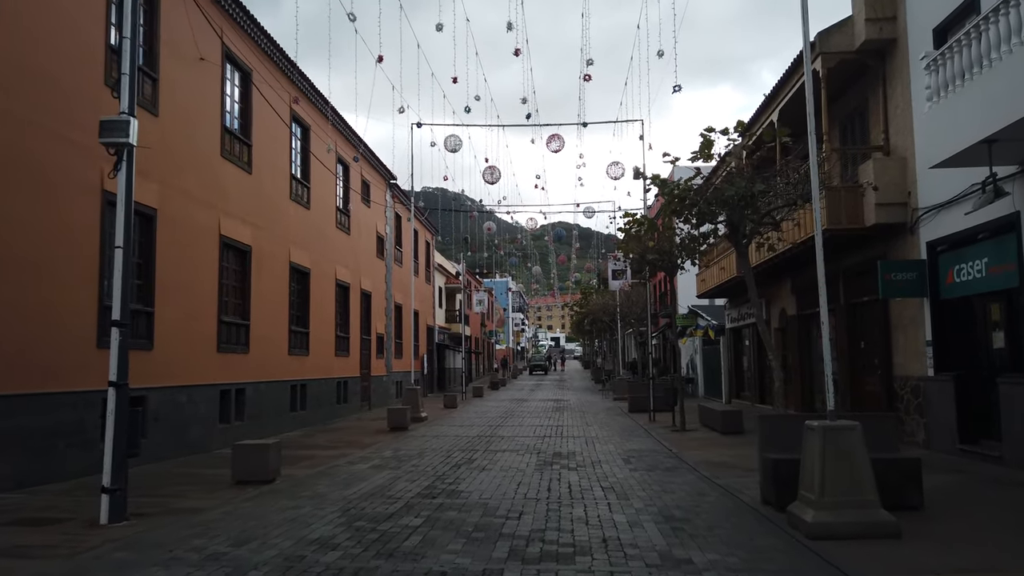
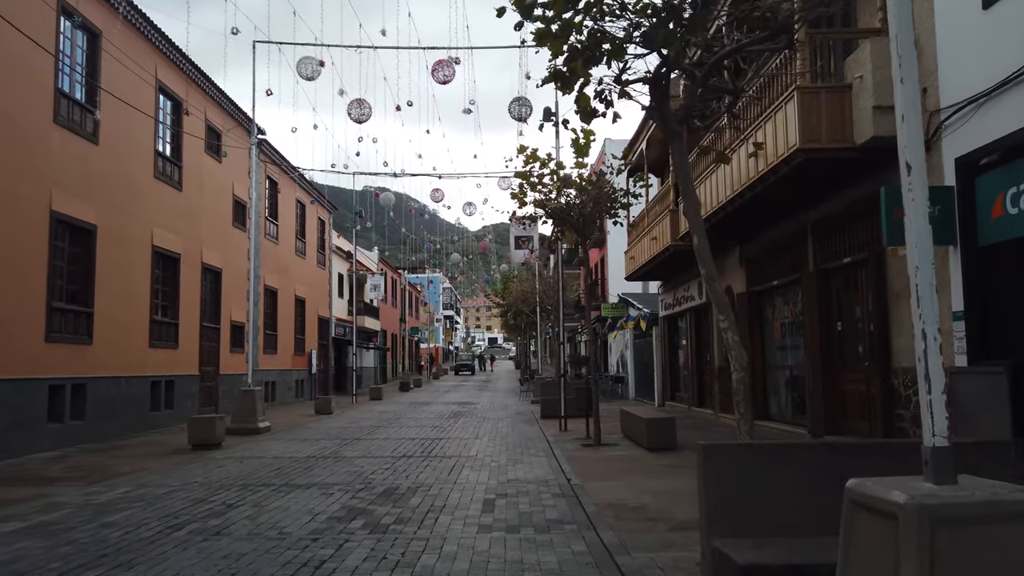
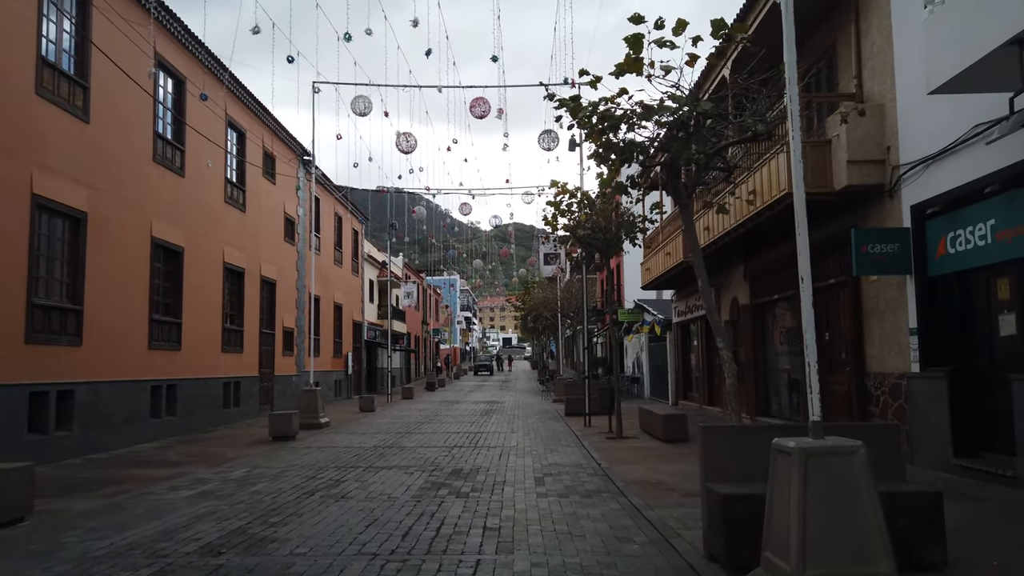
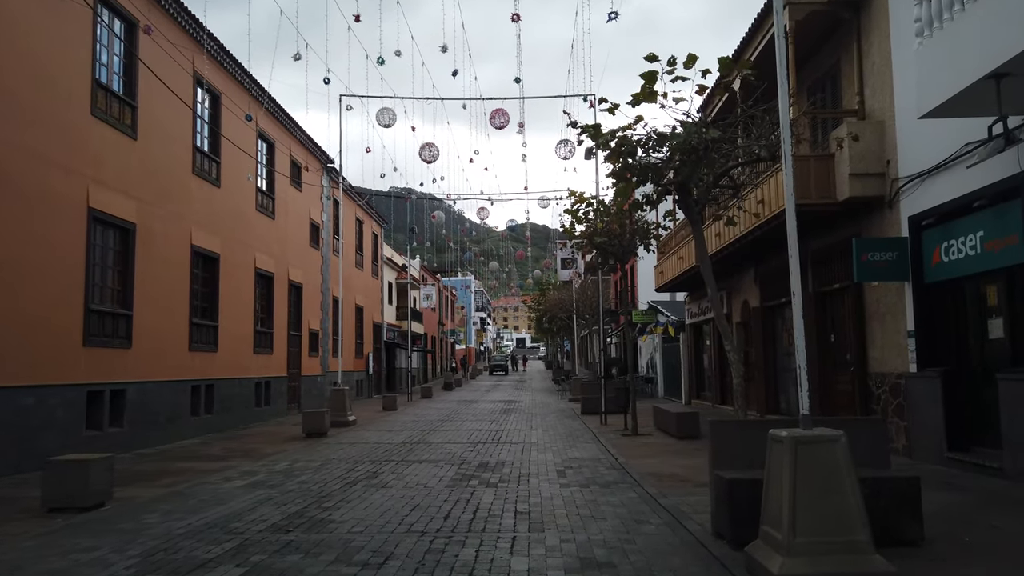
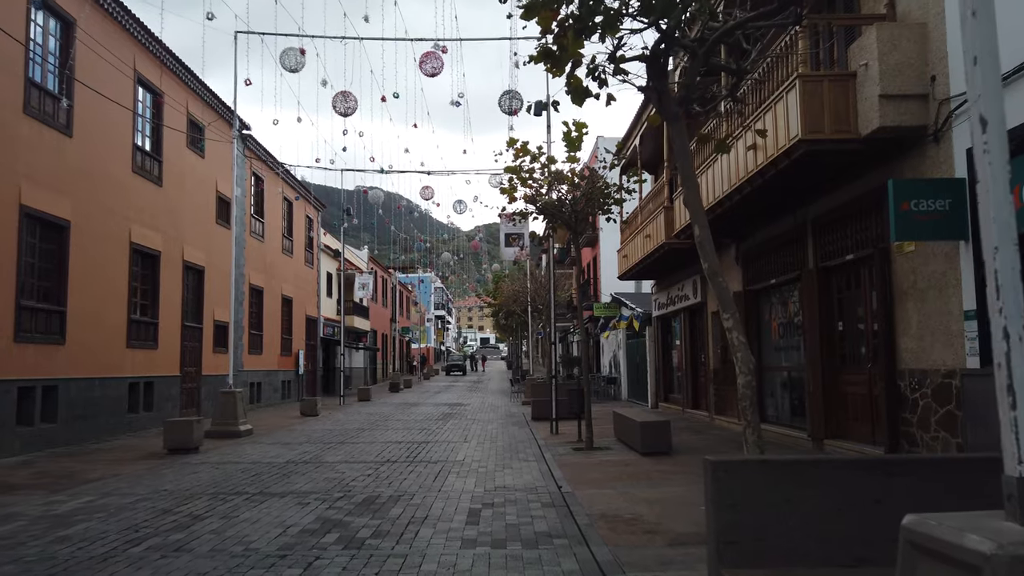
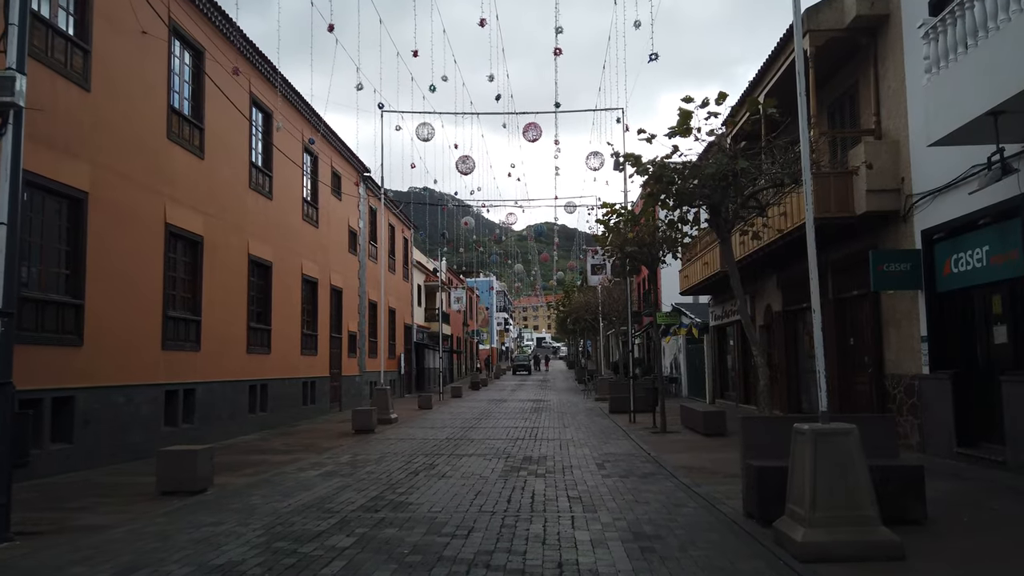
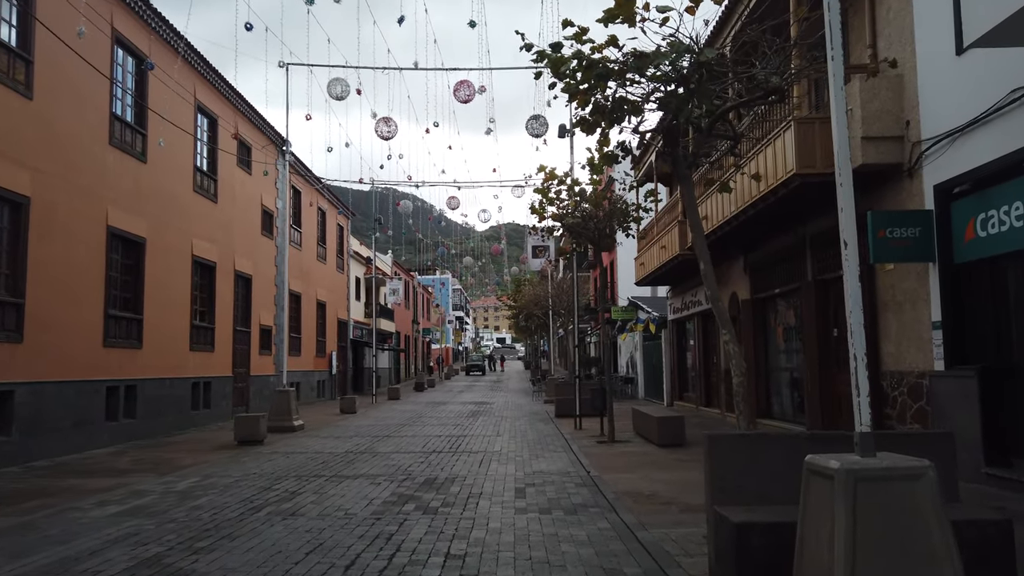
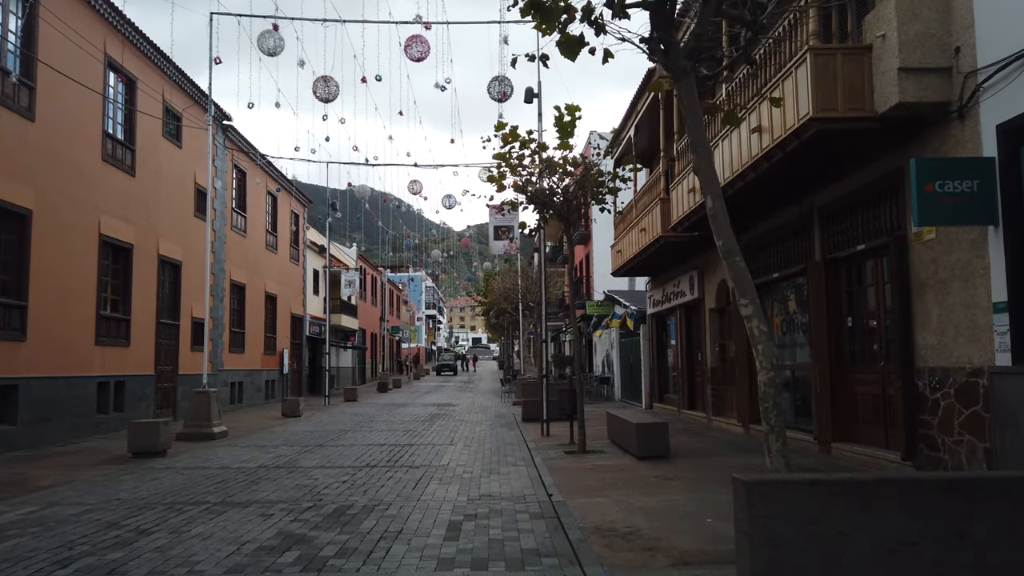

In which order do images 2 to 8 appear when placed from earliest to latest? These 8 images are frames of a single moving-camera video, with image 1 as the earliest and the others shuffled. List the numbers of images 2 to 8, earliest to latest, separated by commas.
6, 4, 3, 7, 2, 5, 8
